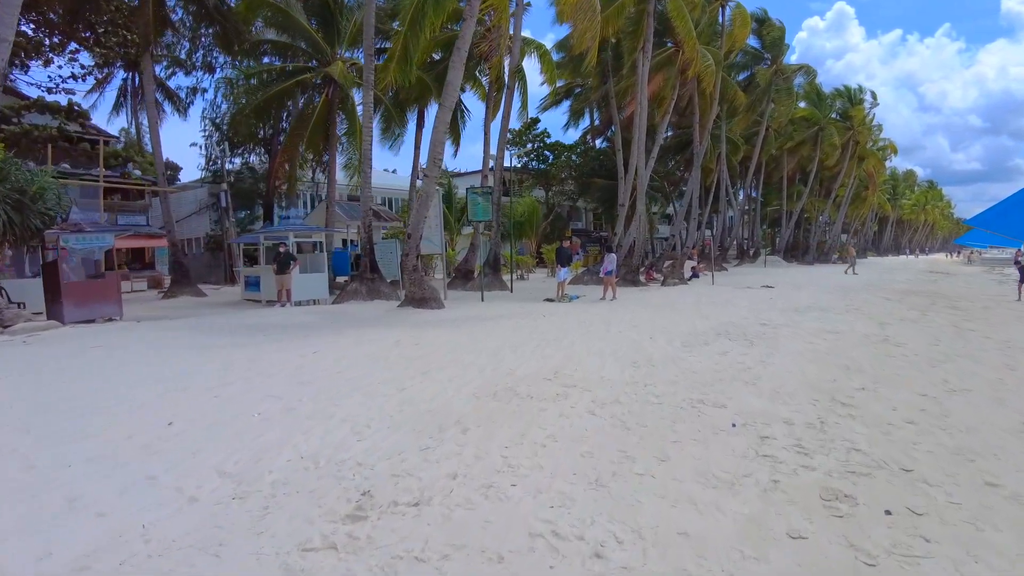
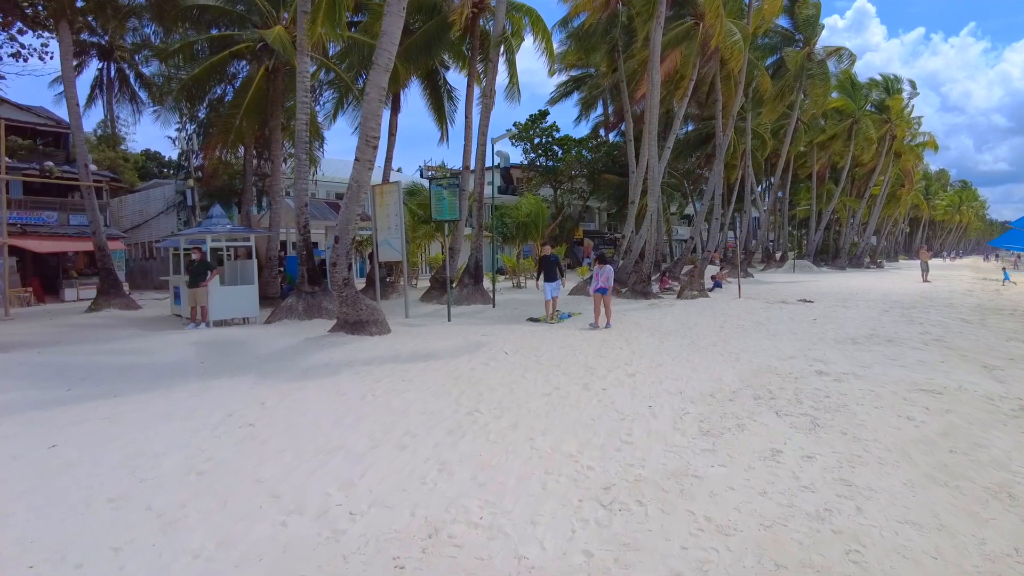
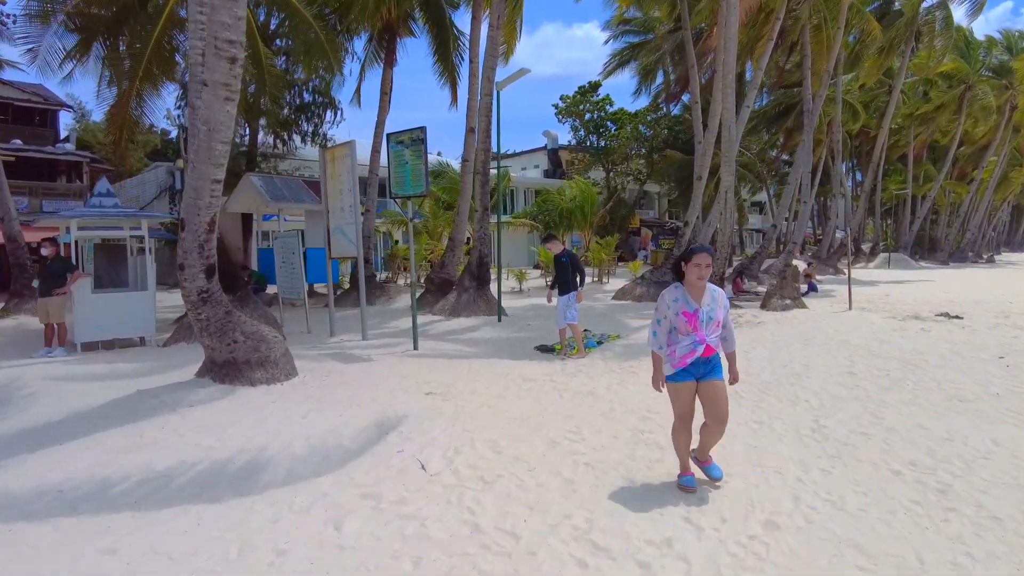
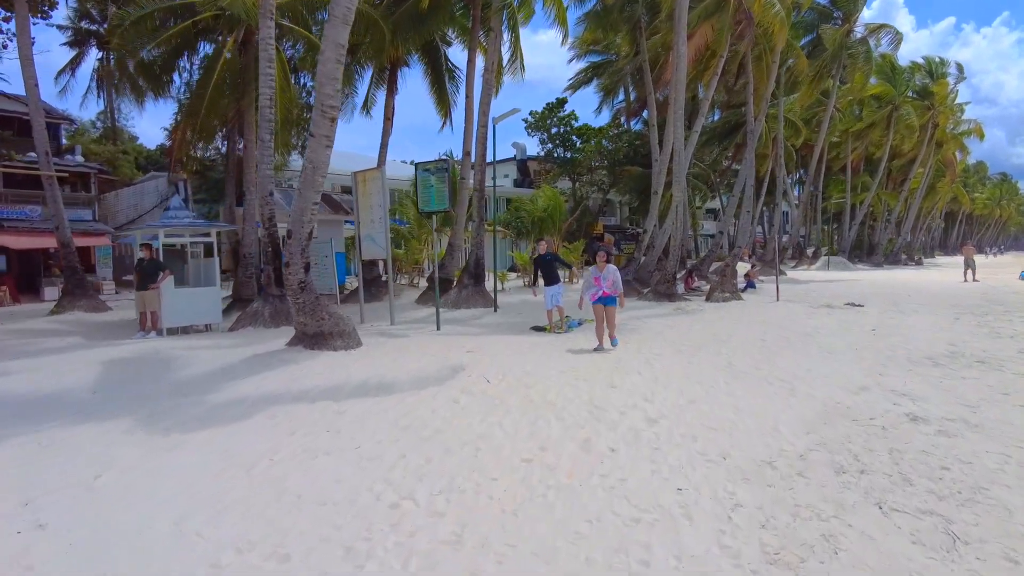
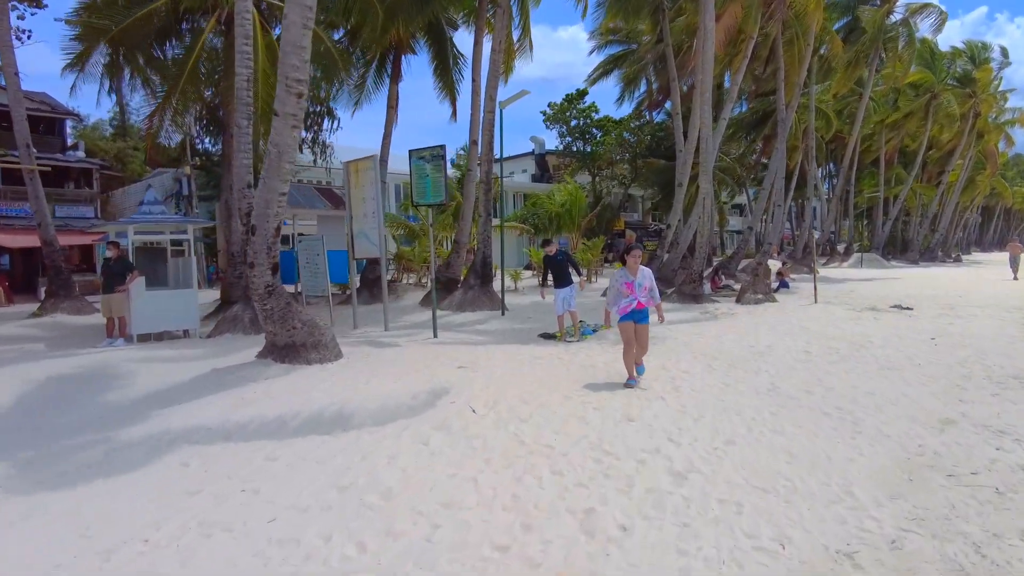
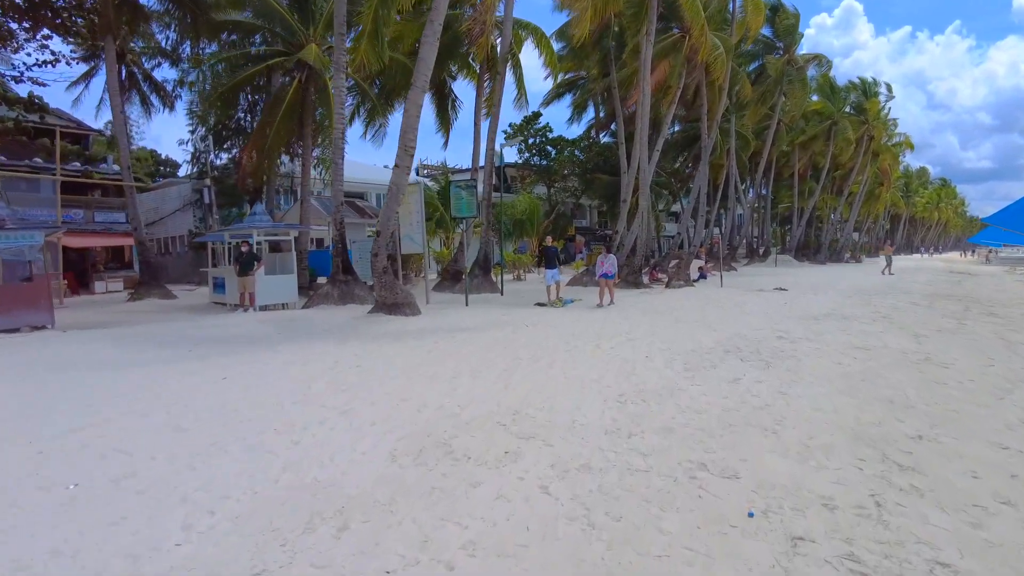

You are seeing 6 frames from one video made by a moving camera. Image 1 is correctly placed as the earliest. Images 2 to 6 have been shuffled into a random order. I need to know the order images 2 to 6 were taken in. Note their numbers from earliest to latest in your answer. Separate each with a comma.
6, 2, 4, 5, 3
